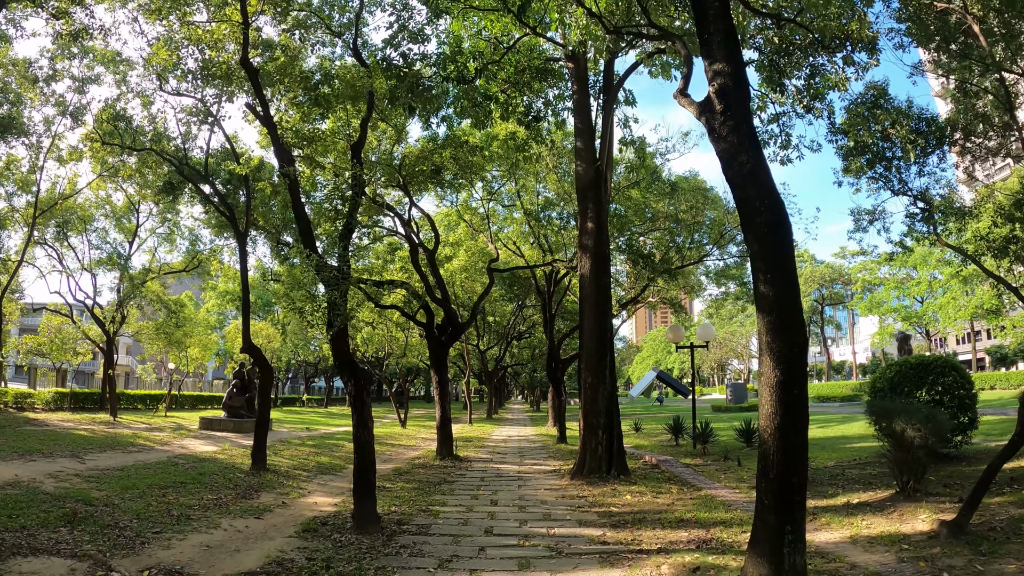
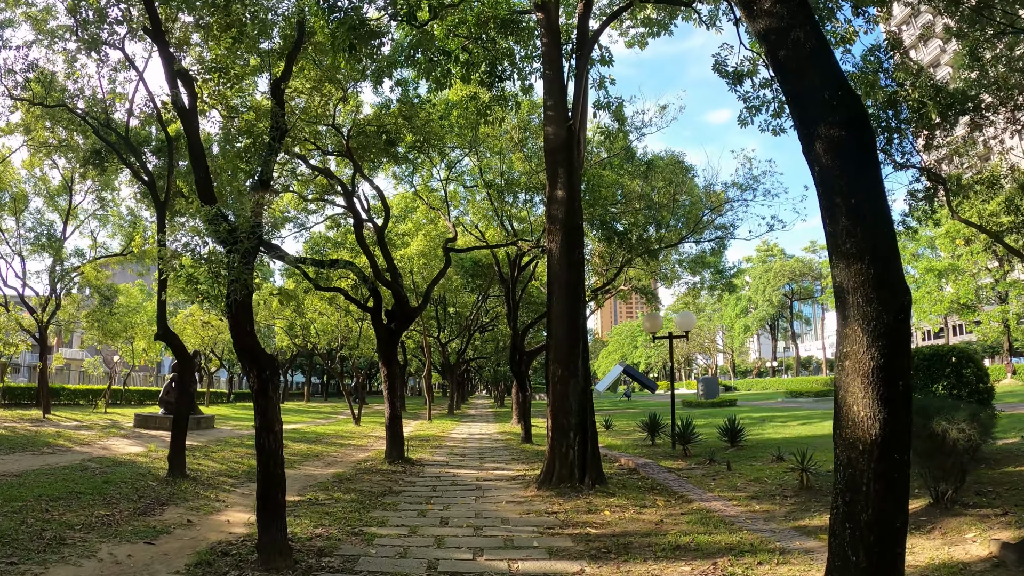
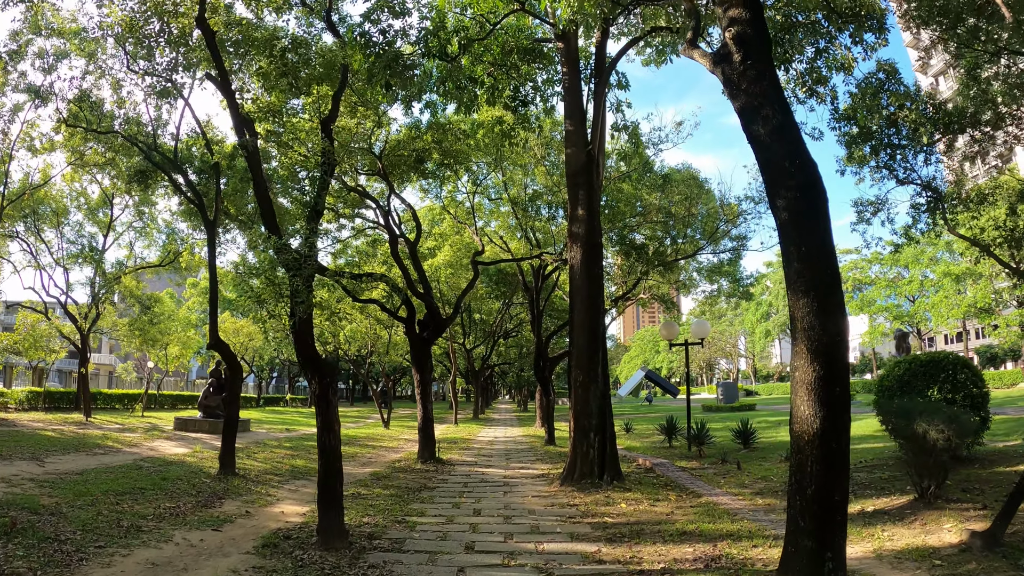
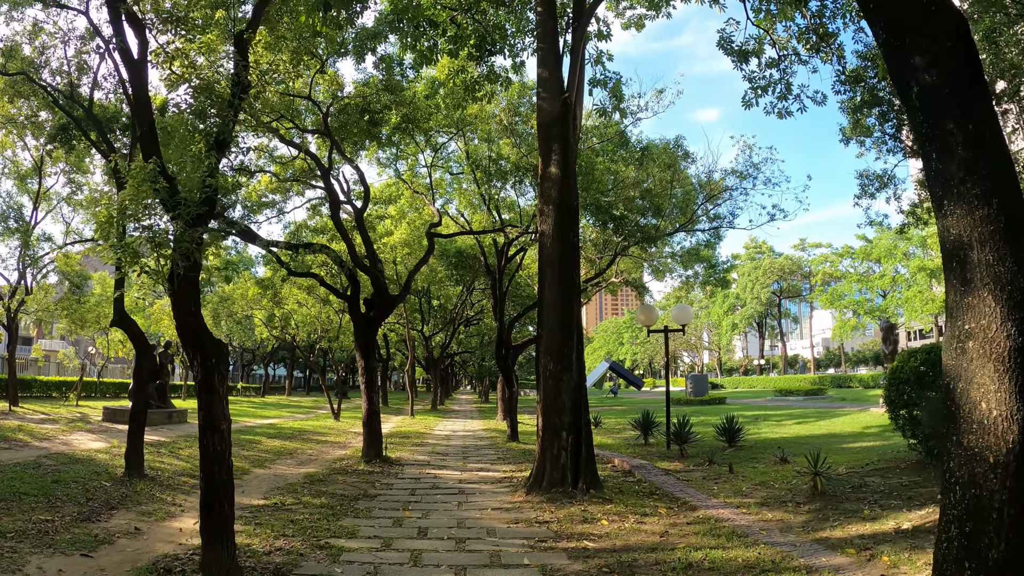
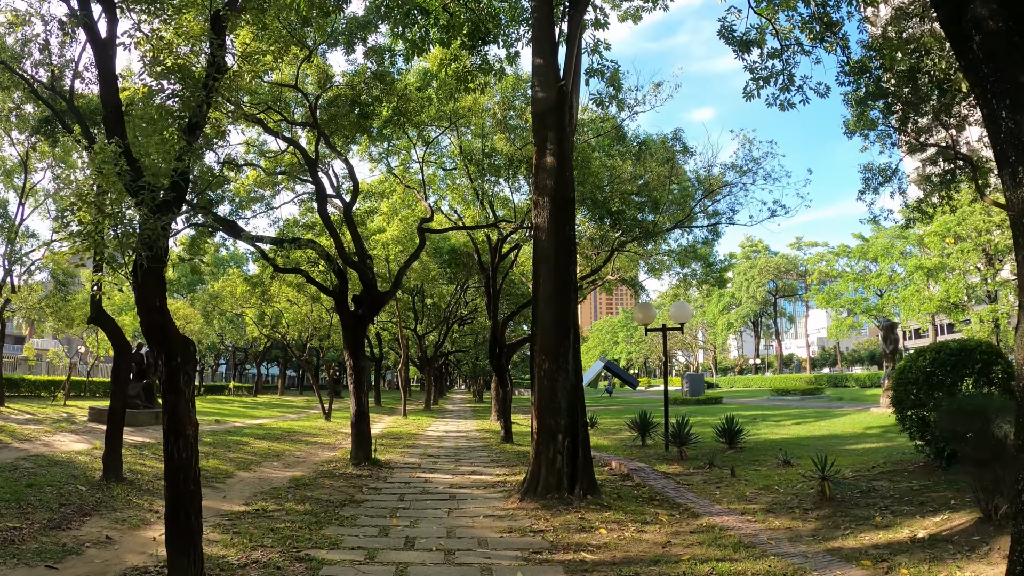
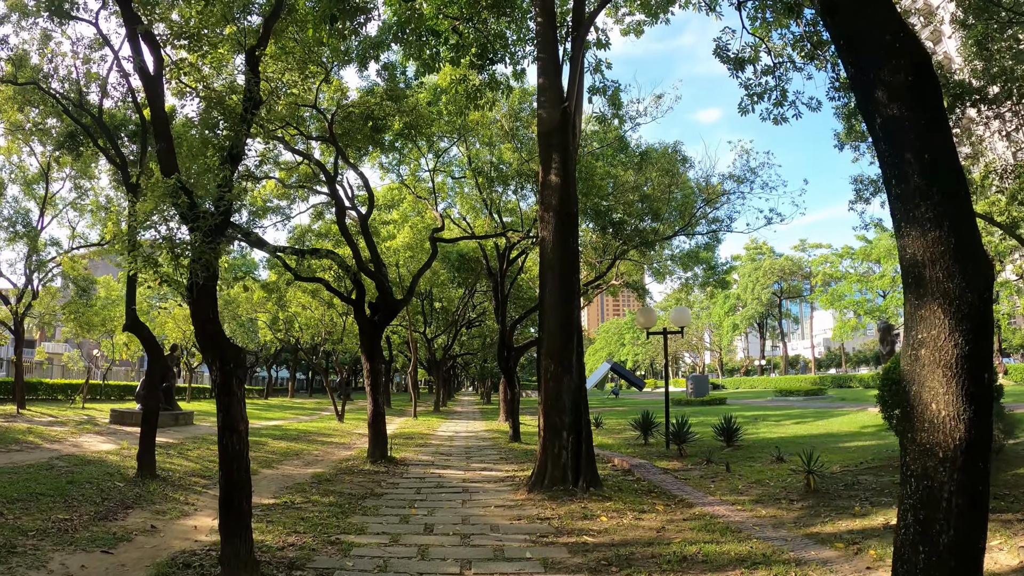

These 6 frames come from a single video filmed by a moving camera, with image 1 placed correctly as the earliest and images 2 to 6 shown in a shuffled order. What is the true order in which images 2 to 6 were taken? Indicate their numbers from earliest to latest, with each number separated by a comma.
3, 2, 6, 4, 5
